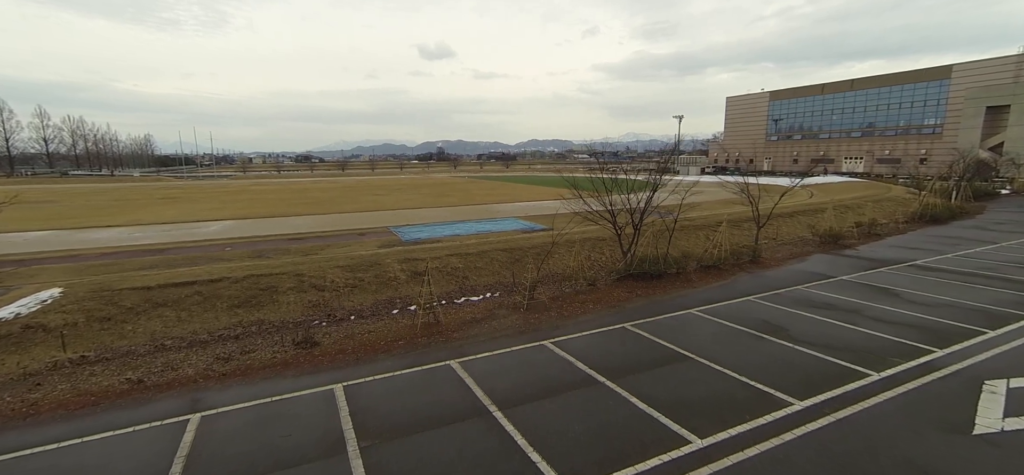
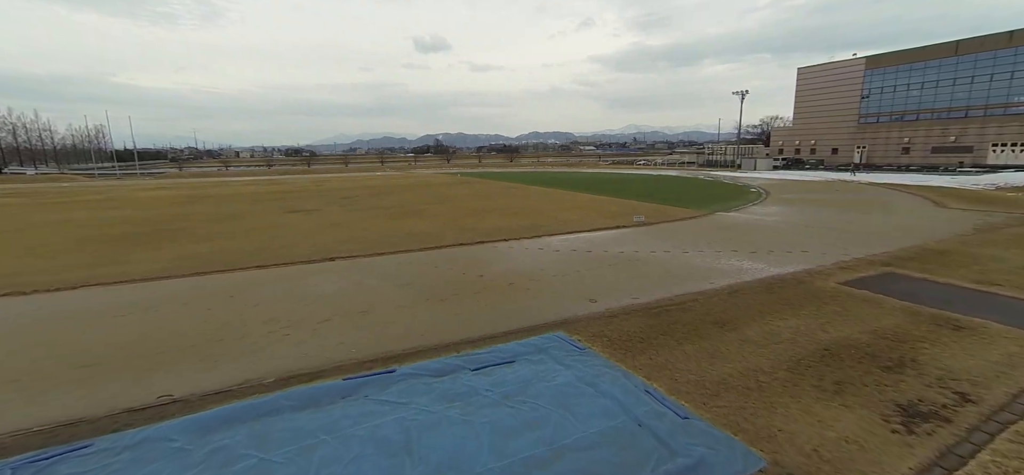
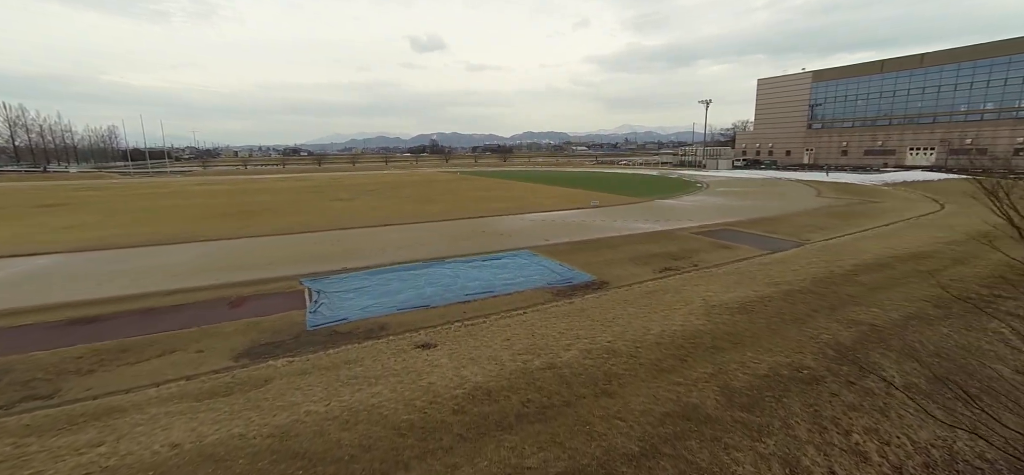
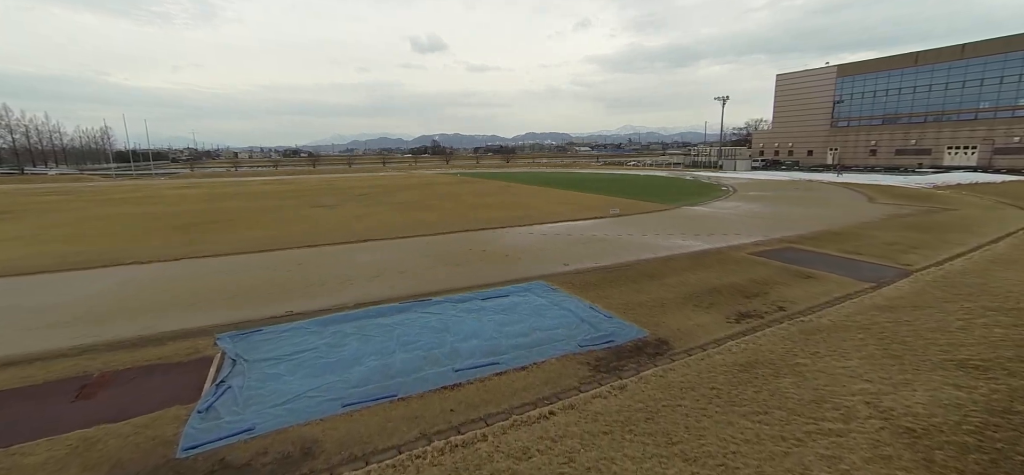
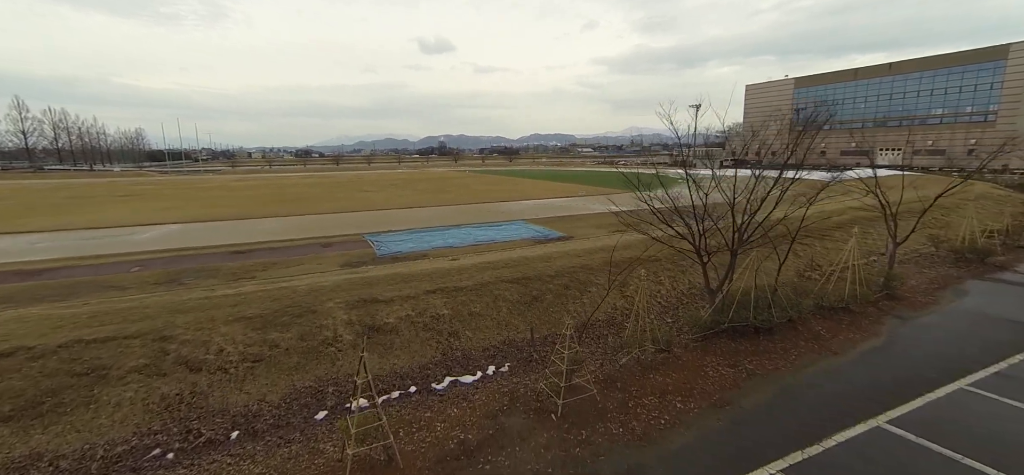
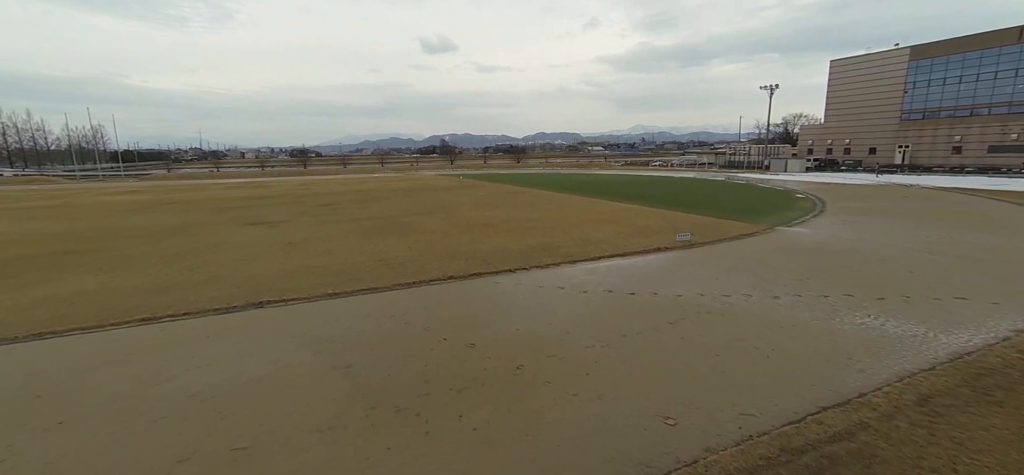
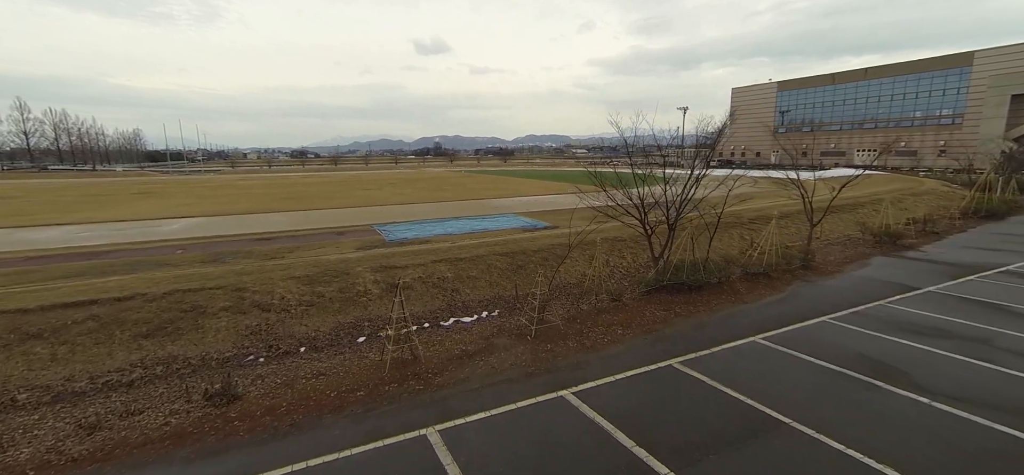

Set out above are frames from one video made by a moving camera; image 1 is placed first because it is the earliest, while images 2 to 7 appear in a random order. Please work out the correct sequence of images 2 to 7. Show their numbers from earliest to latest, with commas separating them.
7, 5, 3, 4, 2, 6
